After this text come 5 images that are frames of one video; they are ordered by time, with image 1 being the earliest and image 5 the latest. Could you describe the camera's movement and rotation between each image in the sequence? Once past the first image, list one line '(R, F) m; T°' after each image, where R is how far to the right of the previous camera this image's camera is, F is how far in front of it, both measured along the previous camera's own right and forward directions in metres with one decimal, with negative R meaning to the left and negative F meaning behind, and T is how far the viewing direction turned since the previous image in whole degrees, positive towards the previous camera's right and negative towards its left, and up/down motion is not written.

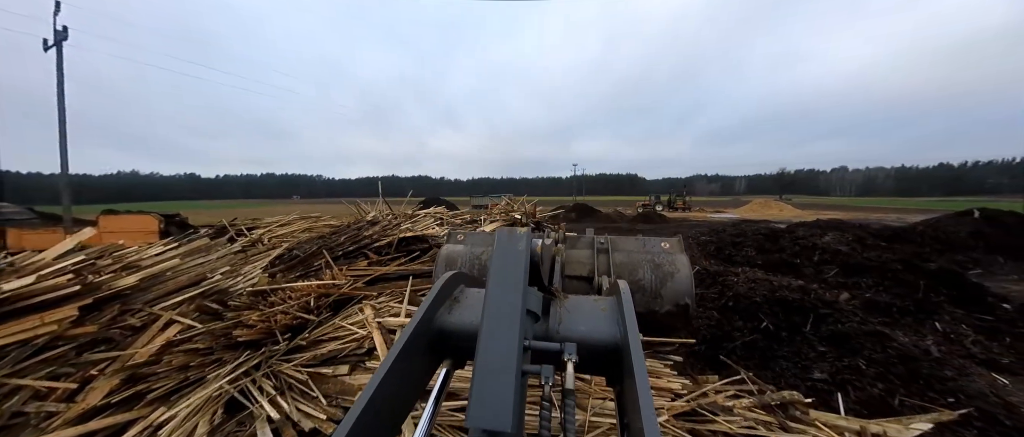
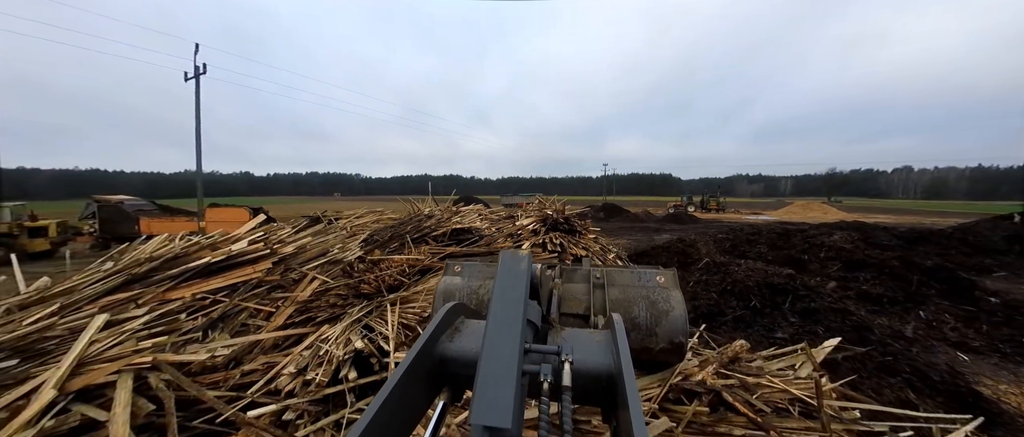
(-0.1, -1.0) m; -5°
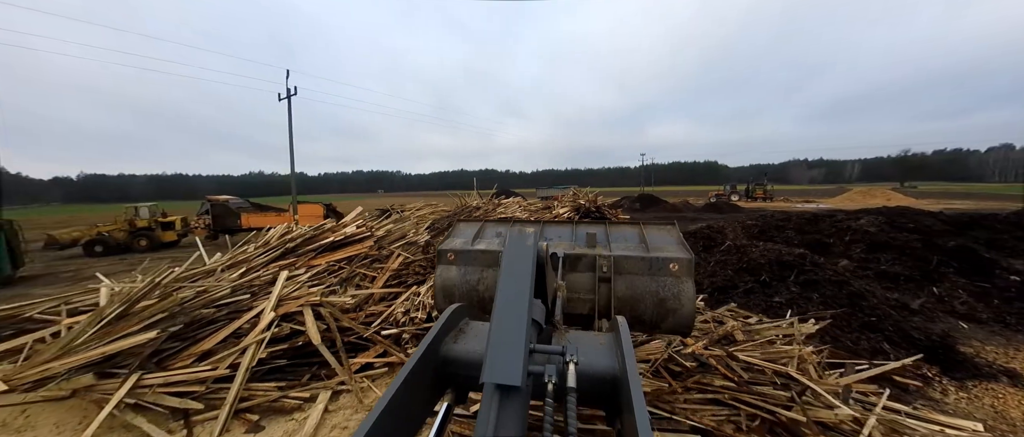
(-0.1, -1.0) m; -6°
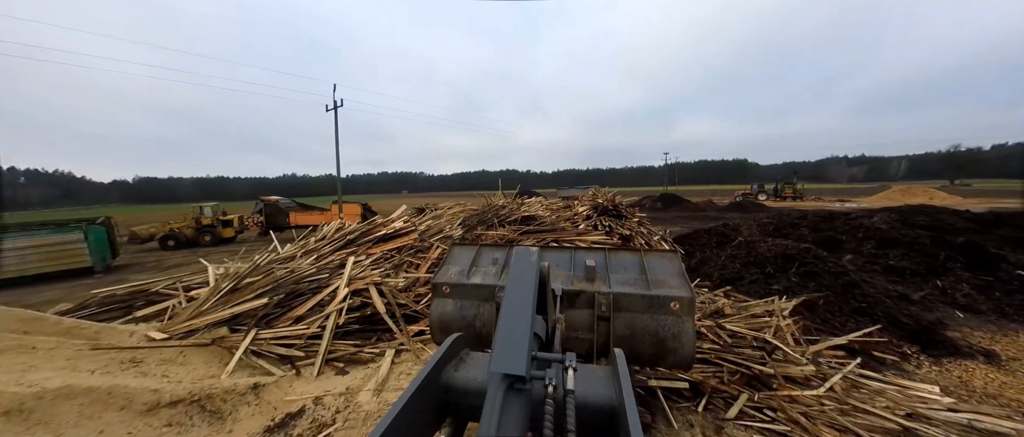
(-0.1, -0.7) m; -4°
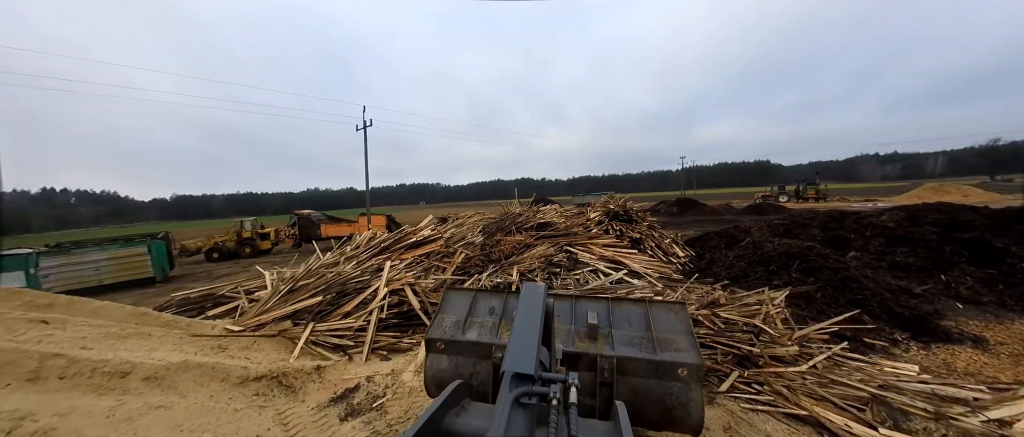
(0.0, -0.5) m; -3°
